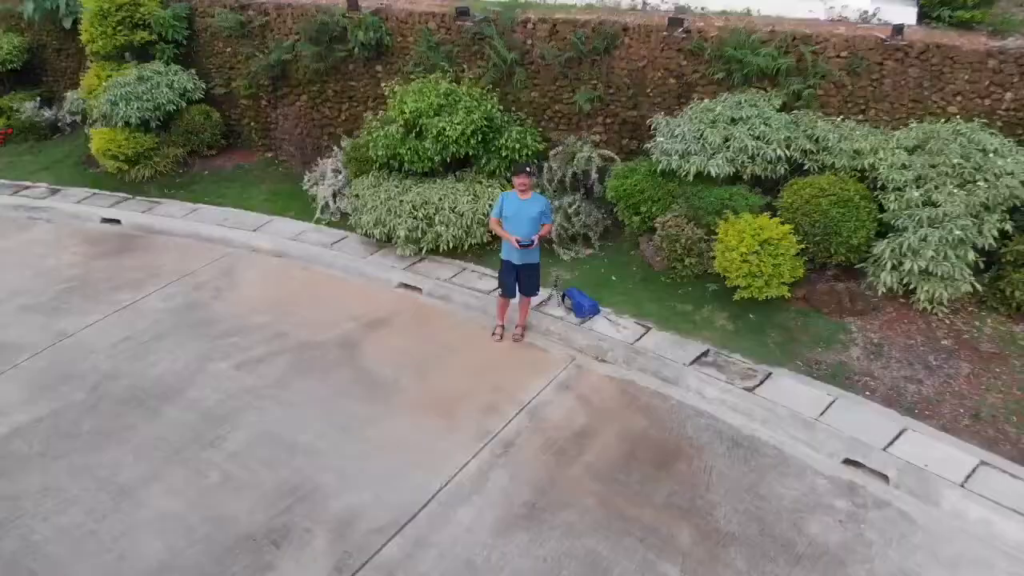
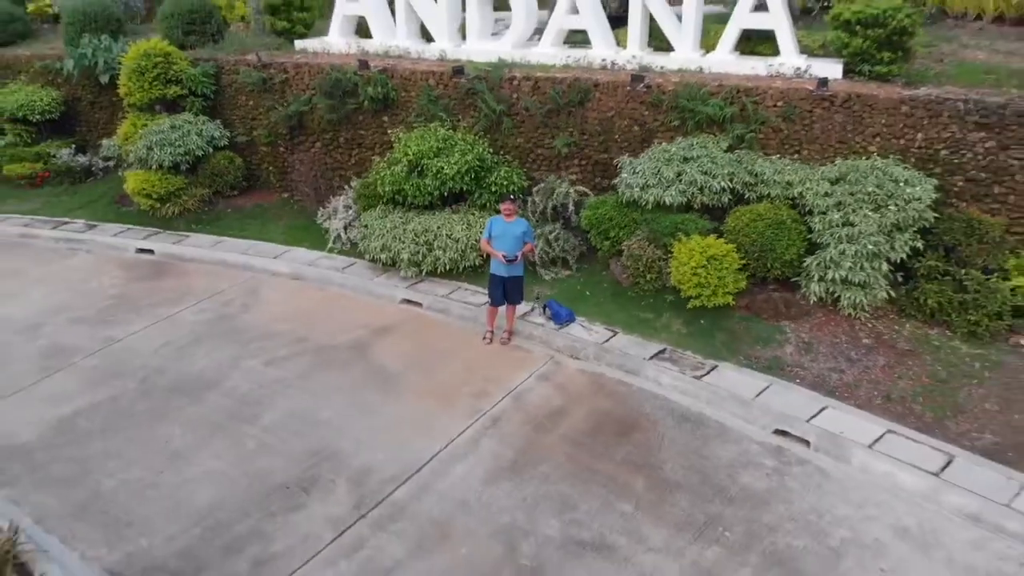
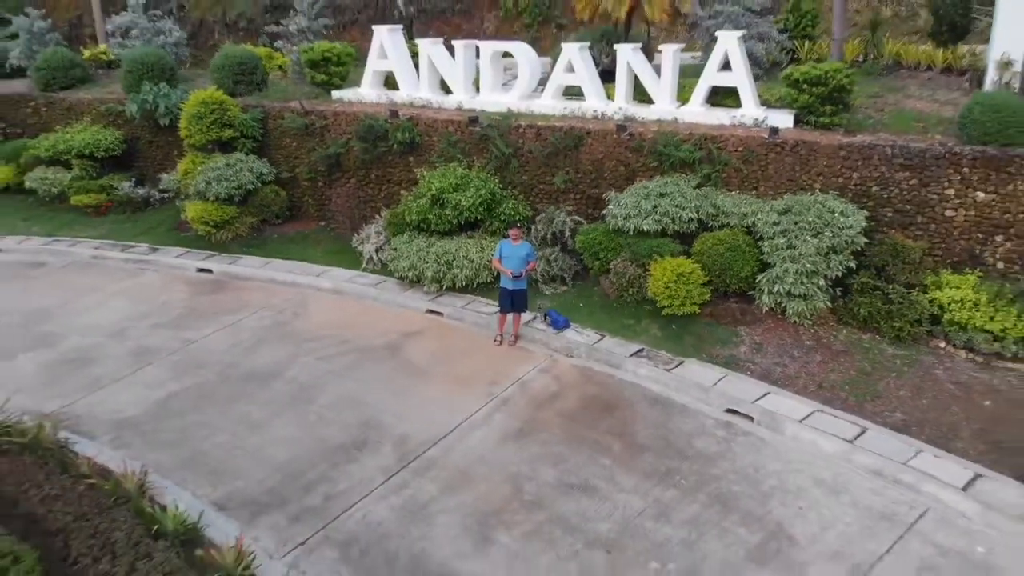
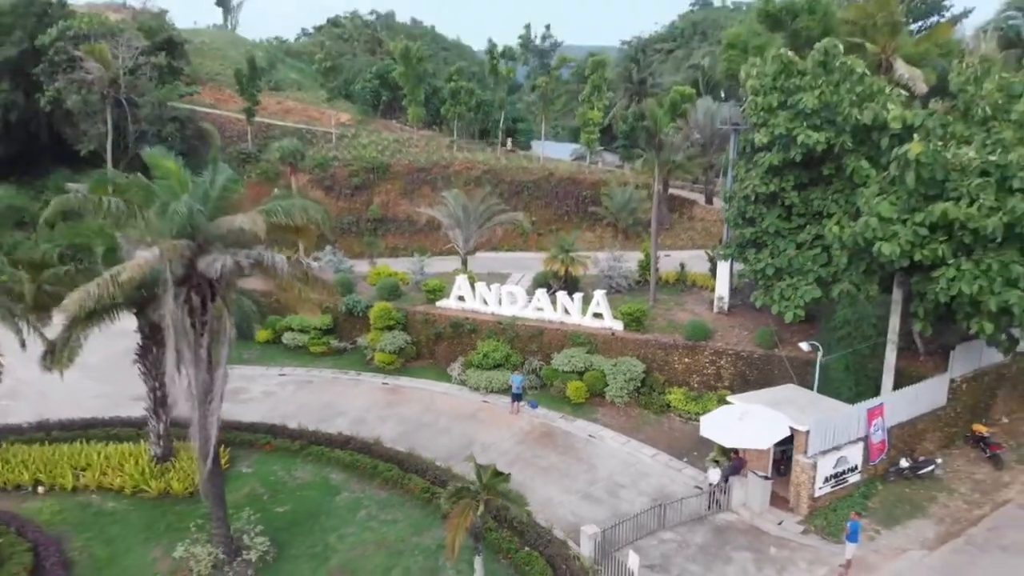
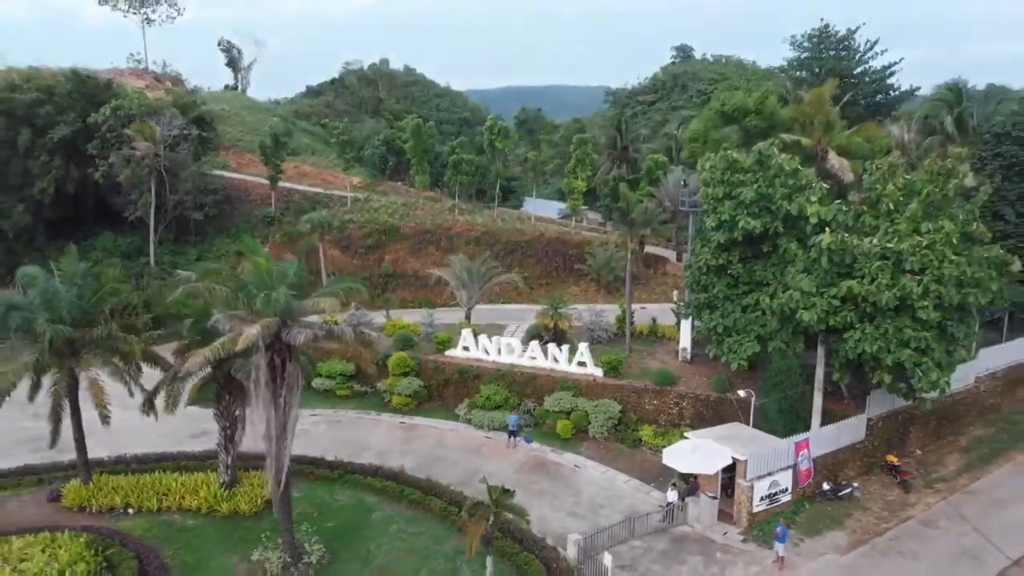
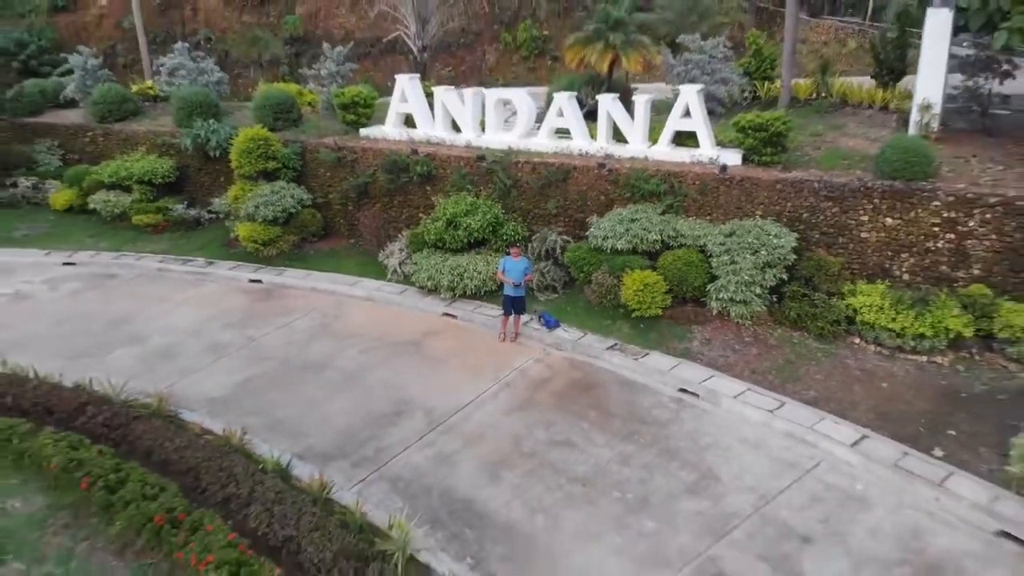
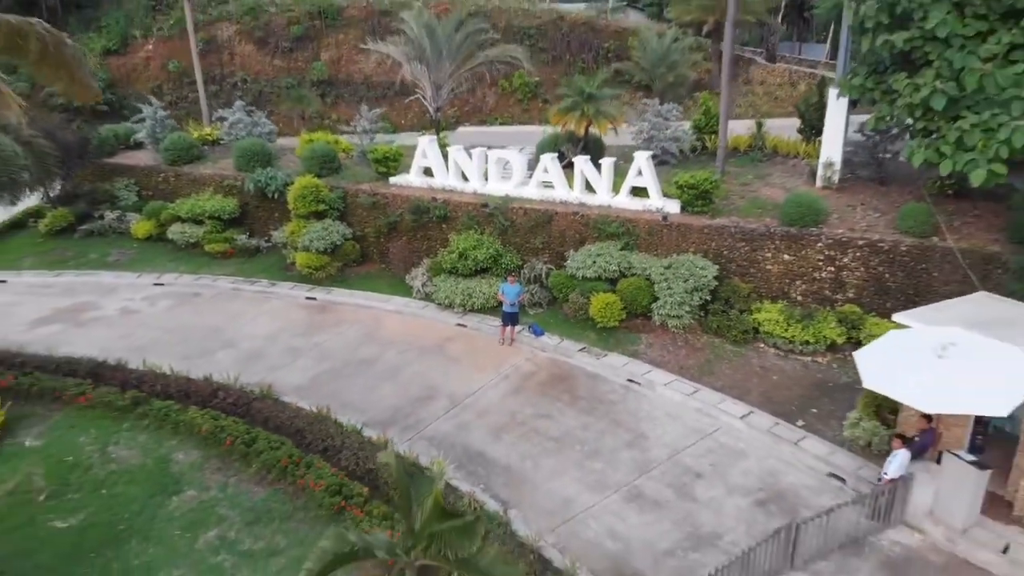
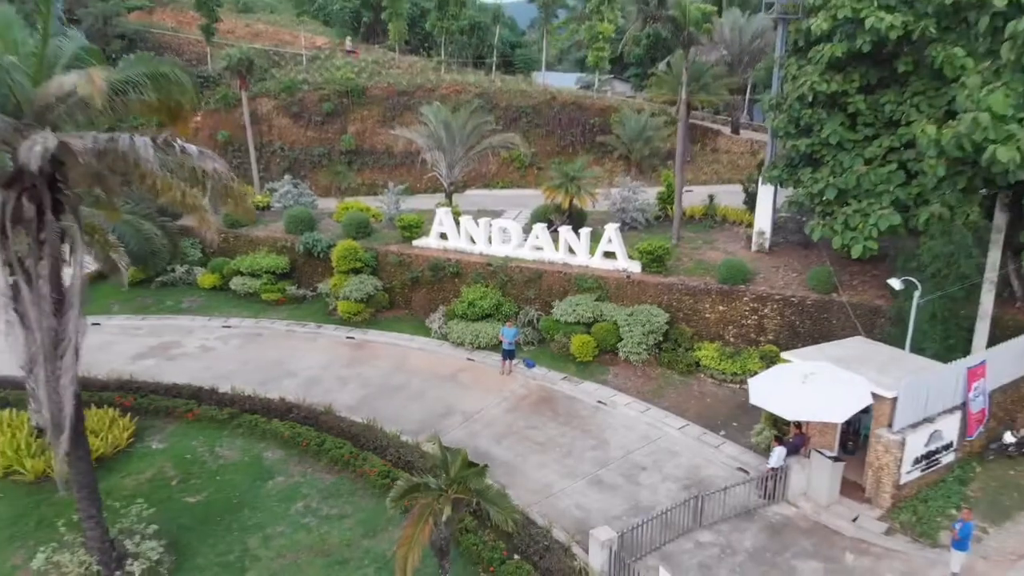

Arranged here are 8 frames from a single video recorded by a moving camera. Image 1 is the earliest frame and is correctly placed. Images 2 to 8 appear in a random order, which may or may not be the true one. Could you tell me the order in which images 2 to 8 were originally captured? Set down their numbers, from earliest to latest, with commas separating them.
2, 3, 6, 7, 8, 4, 5
